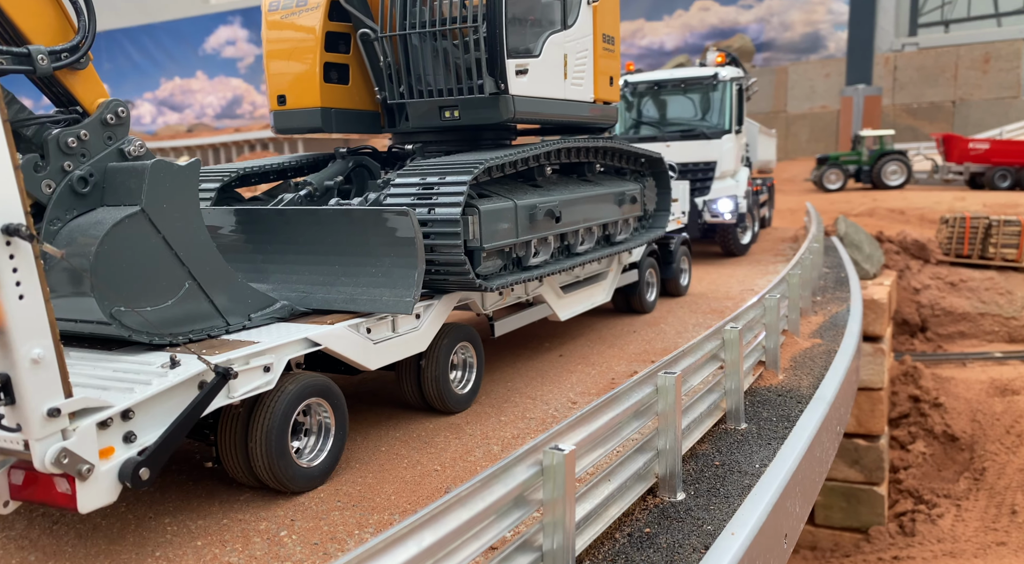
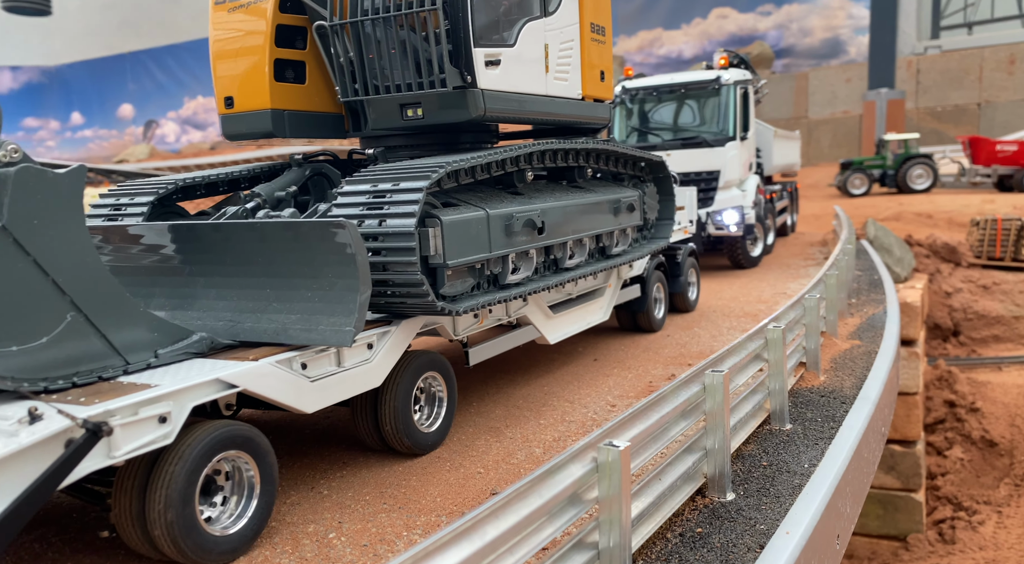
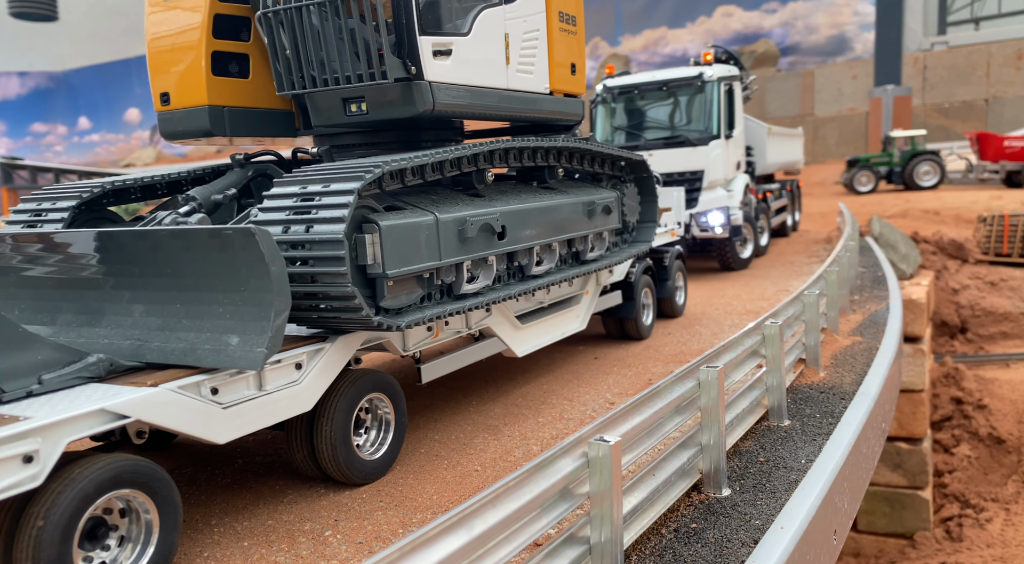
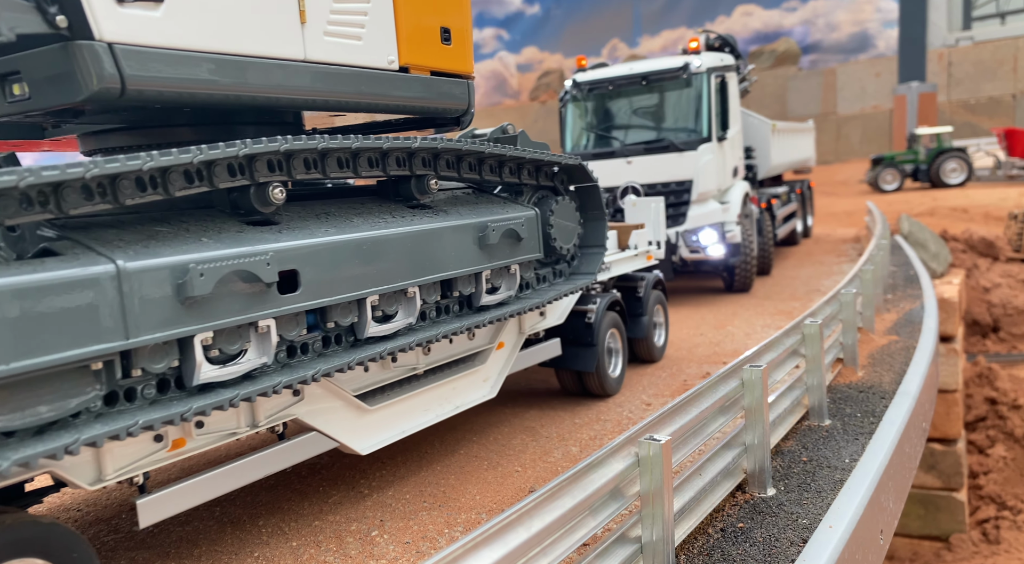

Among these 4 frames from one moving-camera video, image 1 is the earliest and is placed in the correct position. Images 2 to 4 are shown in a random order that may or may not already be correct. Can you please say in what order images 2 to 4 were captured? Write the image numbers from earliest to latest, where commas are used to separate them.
2, 3, 4
